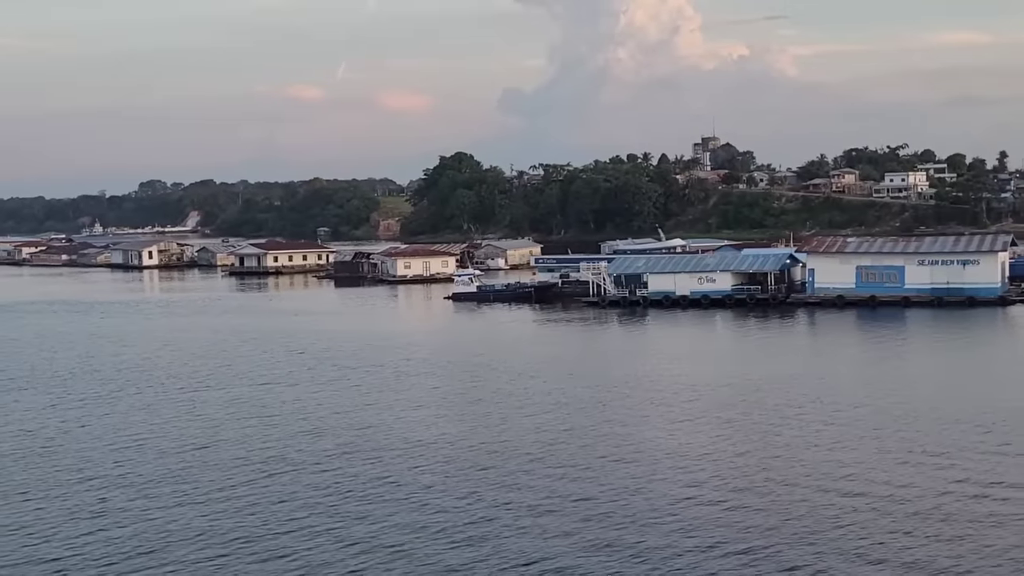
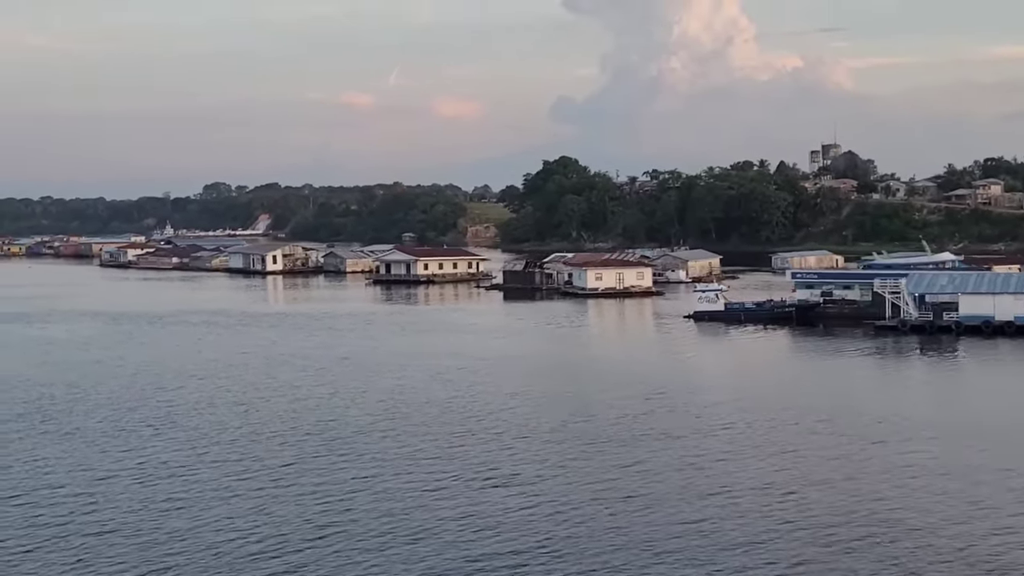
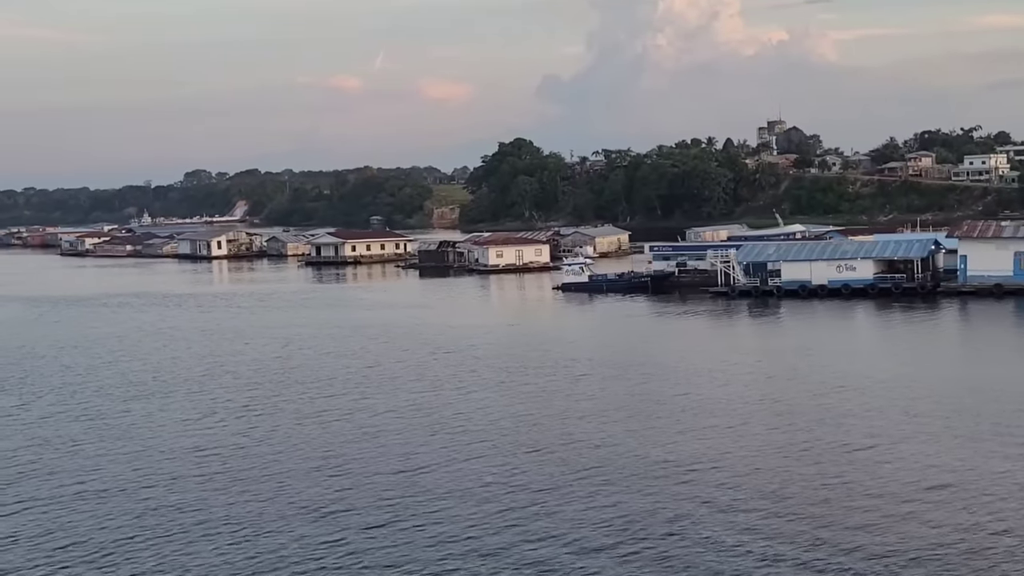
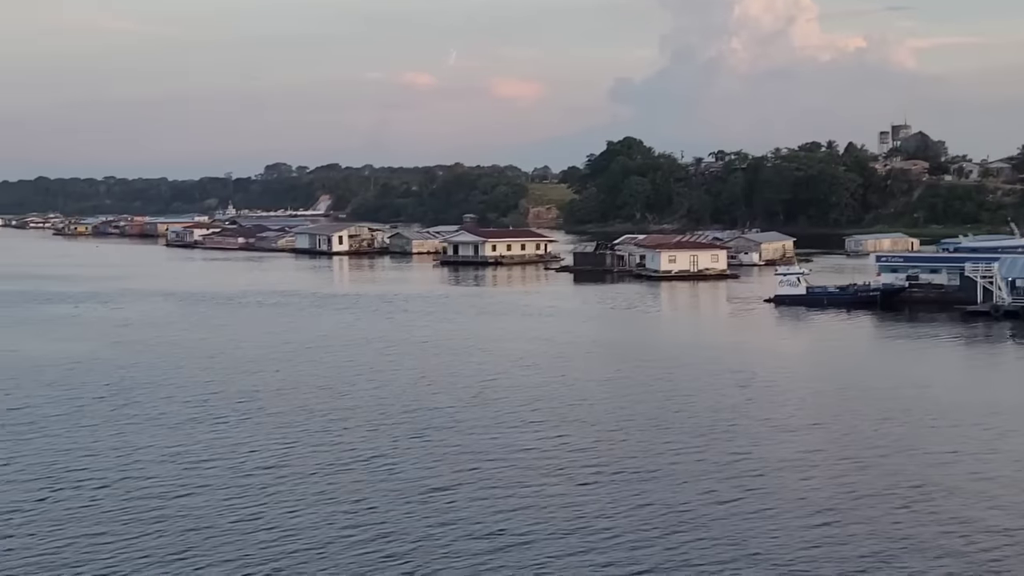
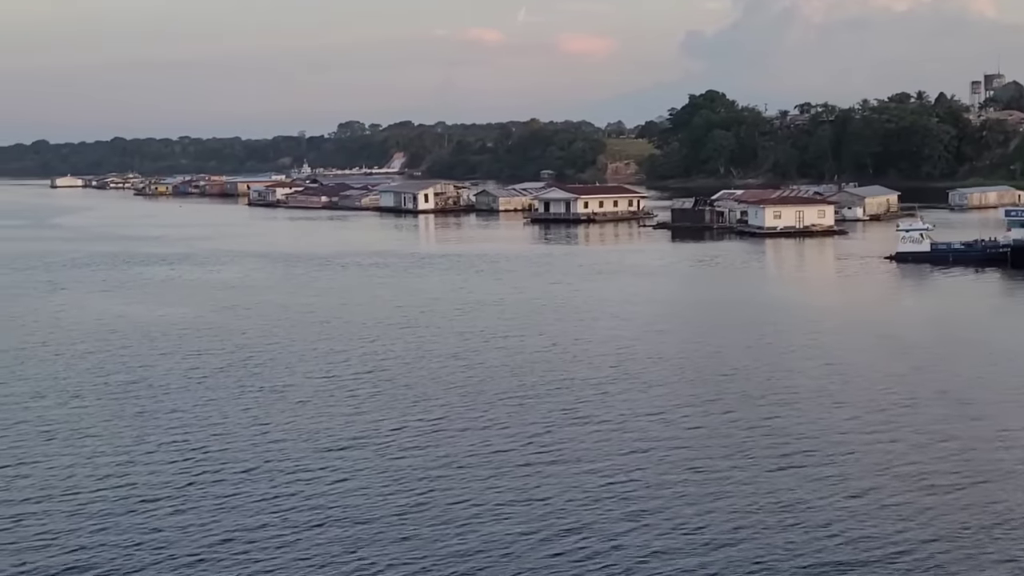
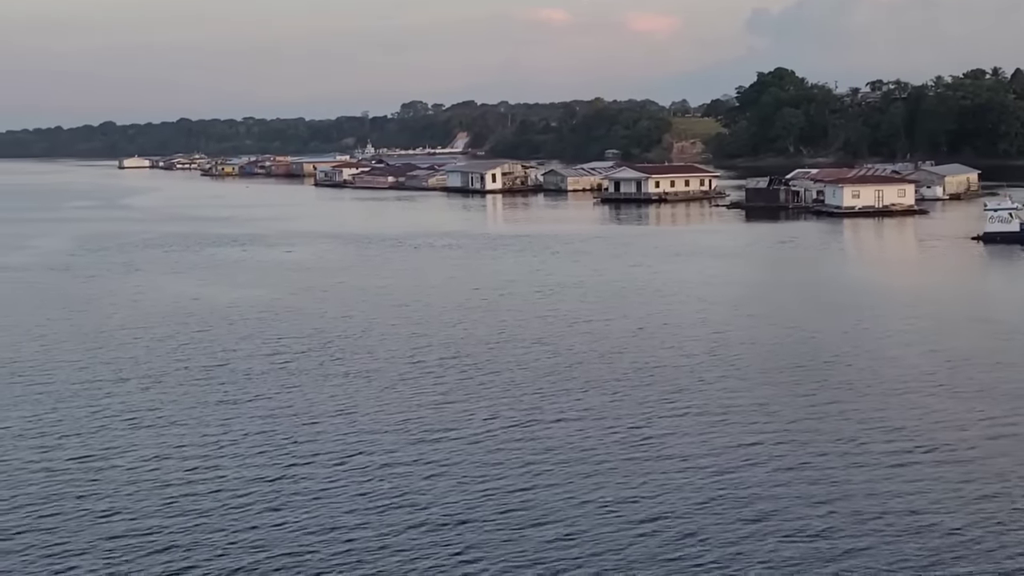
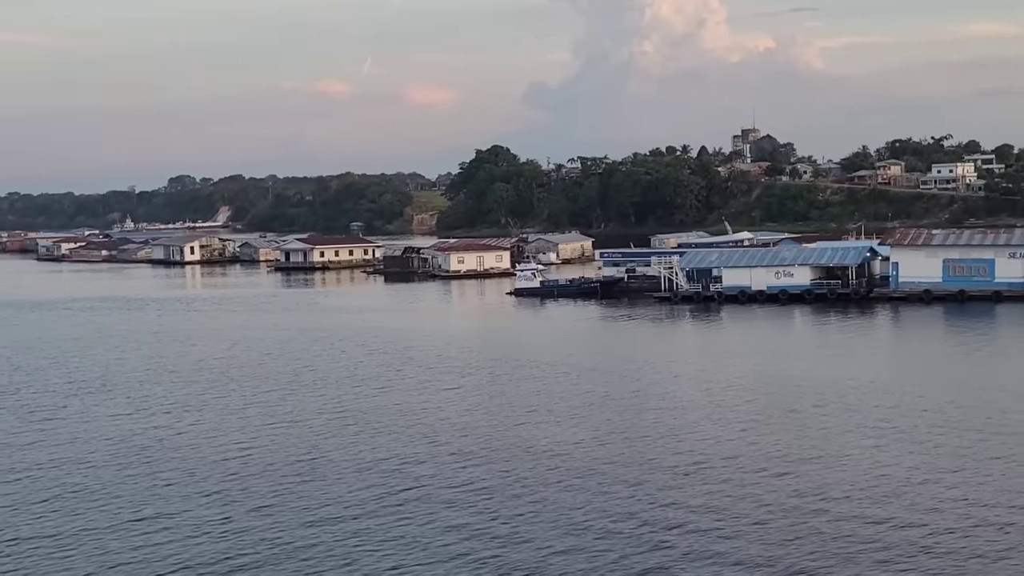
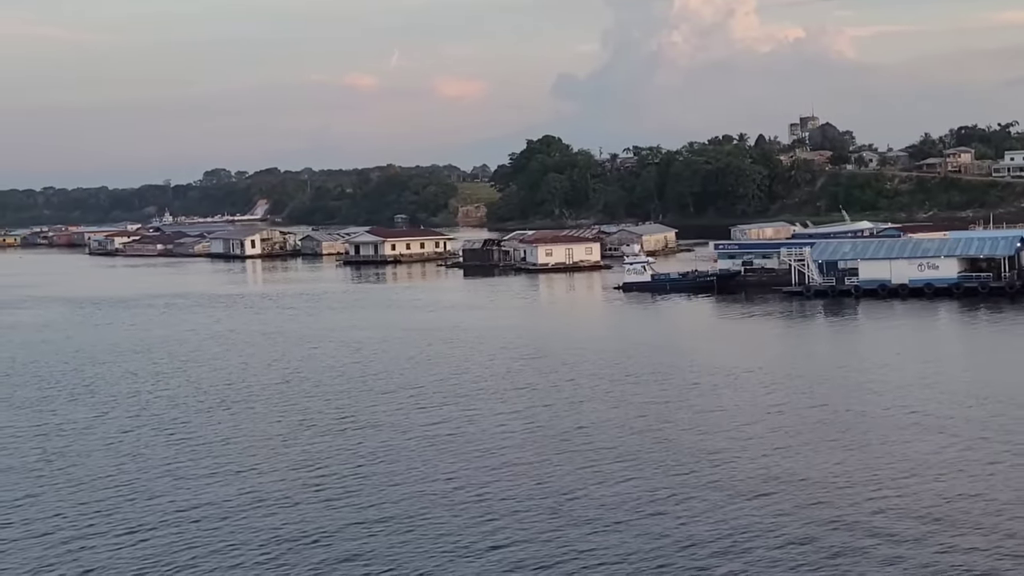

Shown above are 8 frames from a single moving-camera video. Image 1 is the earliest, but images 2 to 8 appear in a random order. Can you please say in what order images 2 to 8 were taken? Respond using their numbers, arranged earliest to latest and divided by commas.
7, 3, 8, 2, 4, 5, 6
